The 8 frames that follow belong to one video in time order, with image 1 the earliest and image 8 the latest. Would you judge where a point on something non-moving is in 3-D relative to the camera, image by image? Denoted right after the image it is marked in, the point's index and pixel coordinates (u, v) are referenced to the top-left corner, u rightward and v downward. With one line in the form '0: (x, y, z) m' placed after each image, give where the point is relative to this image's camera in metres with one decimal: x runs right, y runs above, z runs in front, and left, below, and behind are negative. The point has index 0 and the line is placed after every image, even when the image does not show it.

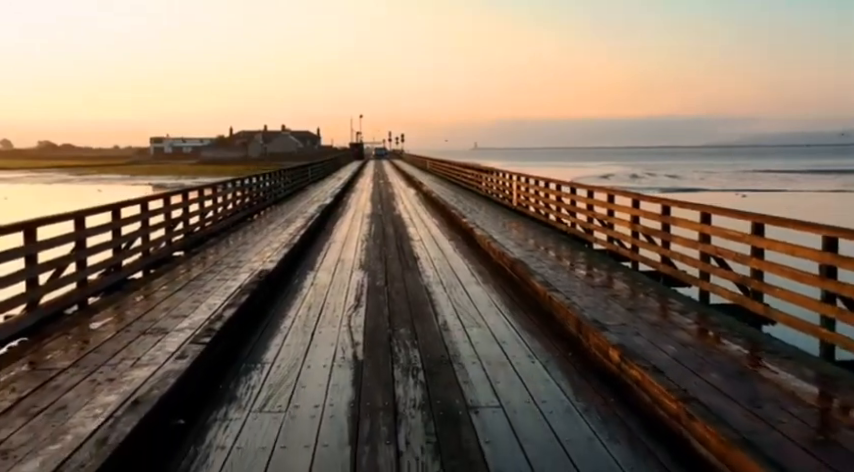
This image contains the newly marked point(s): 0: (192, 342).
0: (-1.8, -0.8, +4.3) m
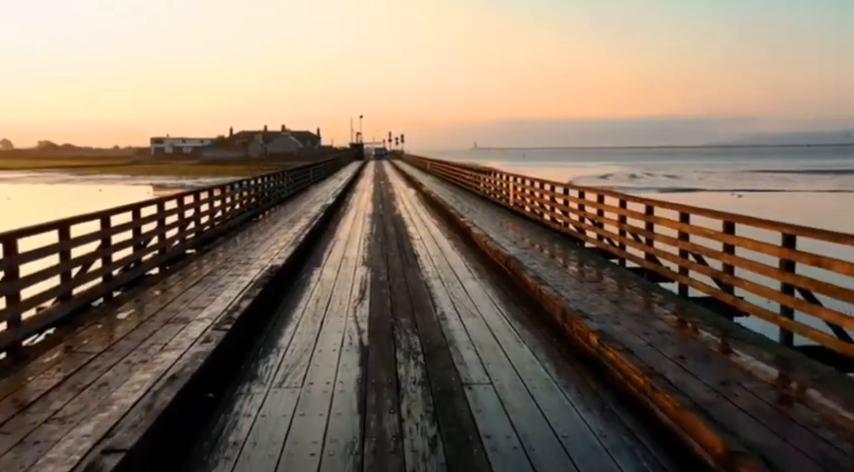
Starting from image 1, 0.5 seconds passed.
0: (-1.8, -0.8, +4.8) m
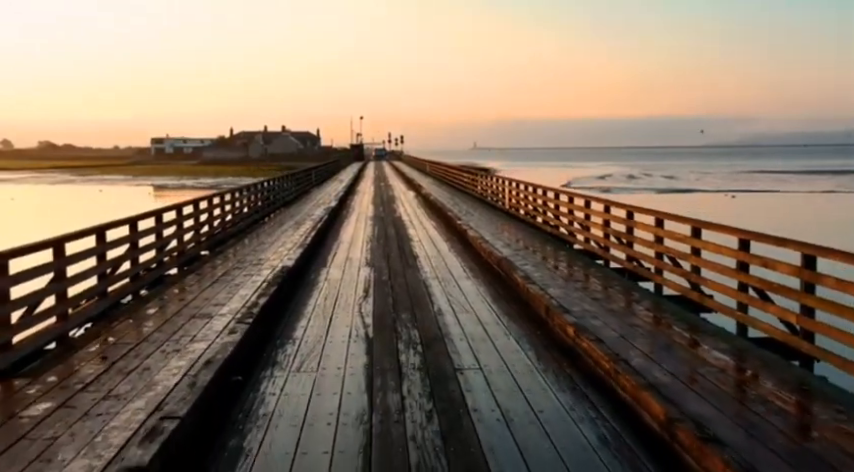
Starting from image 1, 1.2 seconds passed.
0: (-1.8, -0.8, +5.4) m
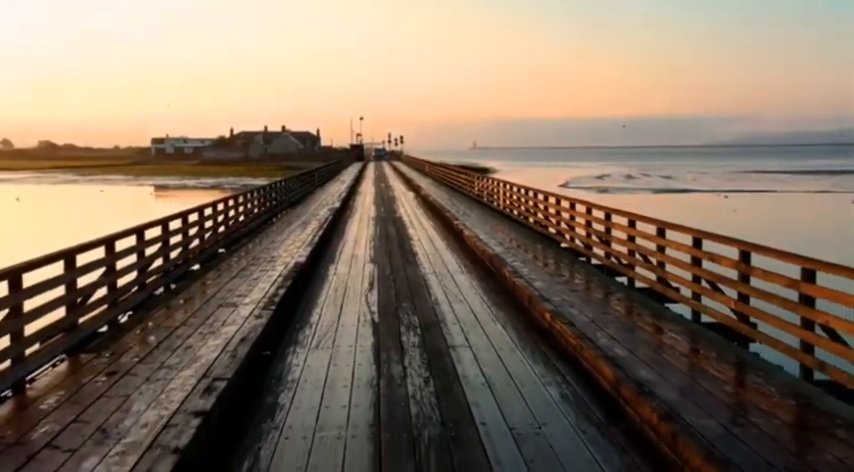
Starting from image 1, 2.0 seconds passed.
0: (-1.8, -0.8, +6.3) m
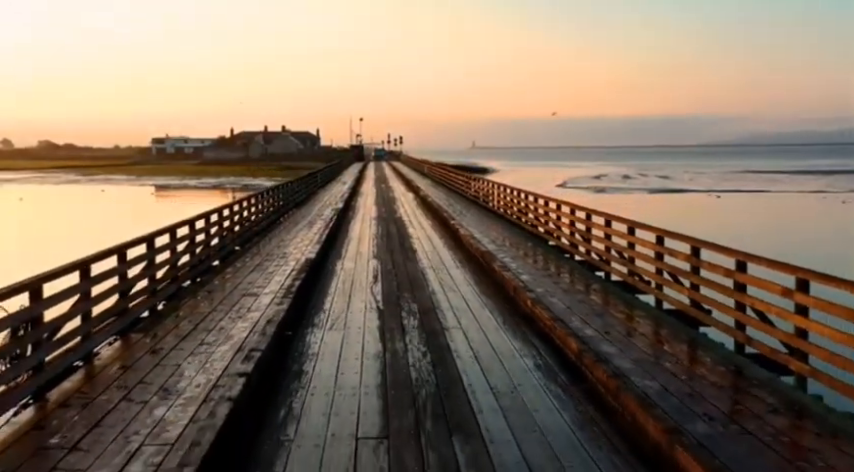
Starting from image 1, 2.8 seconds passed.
0: (-1.8, -0.8, +7.2) m
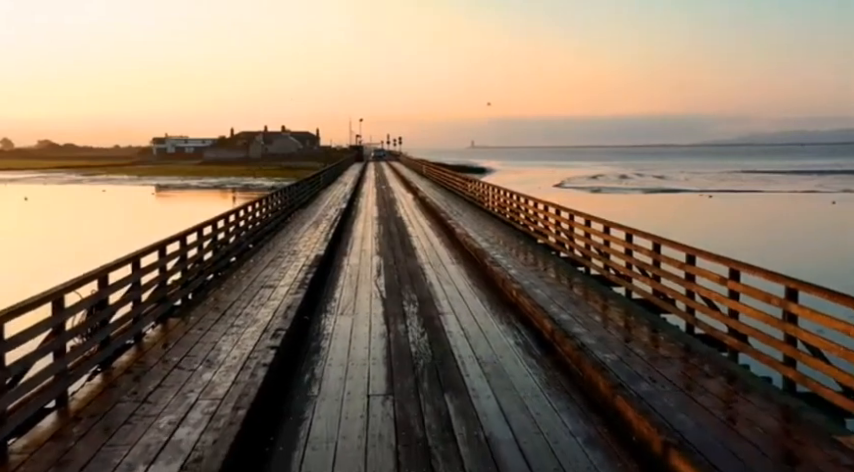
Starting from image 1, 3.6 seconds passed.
0: (-1.9, -0.8, +8.2) m
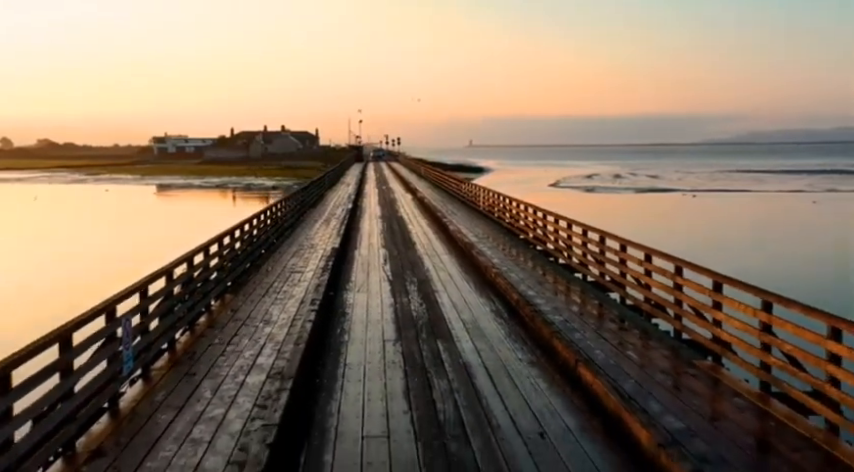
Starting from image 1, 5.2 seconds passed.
0: (-1.9, -0.7, +10.4) m
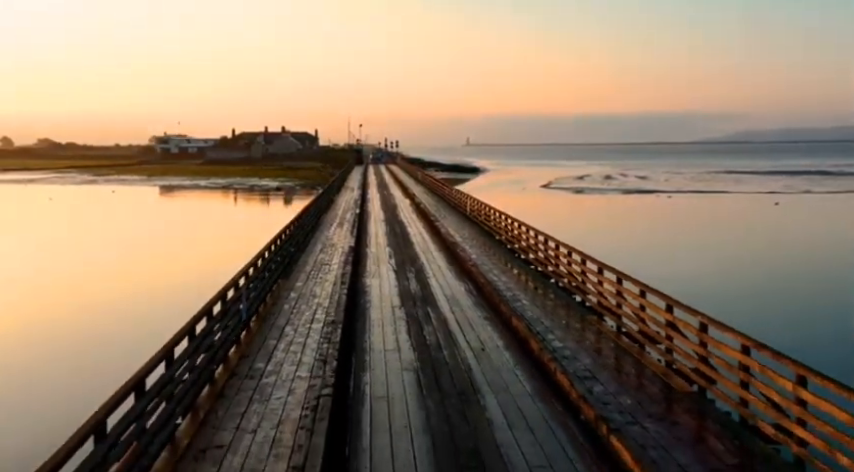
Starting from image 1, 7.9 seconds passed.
0: (-2.0, -0.7, +14.2) m
